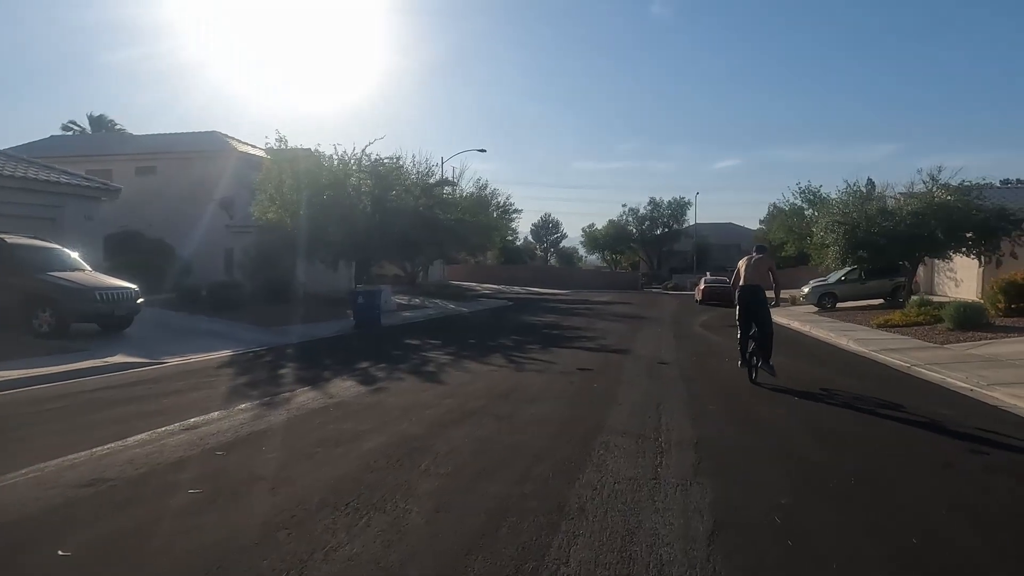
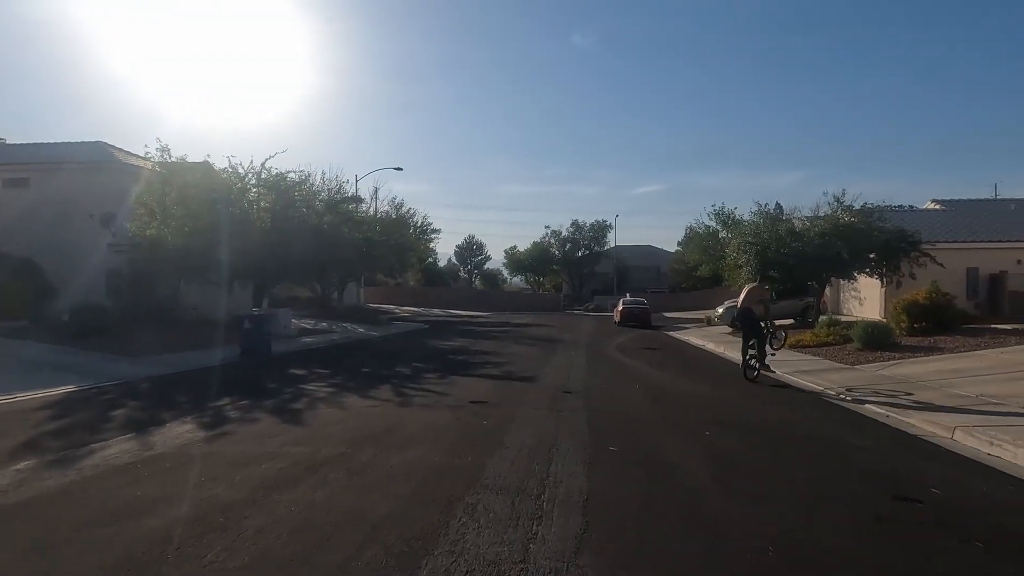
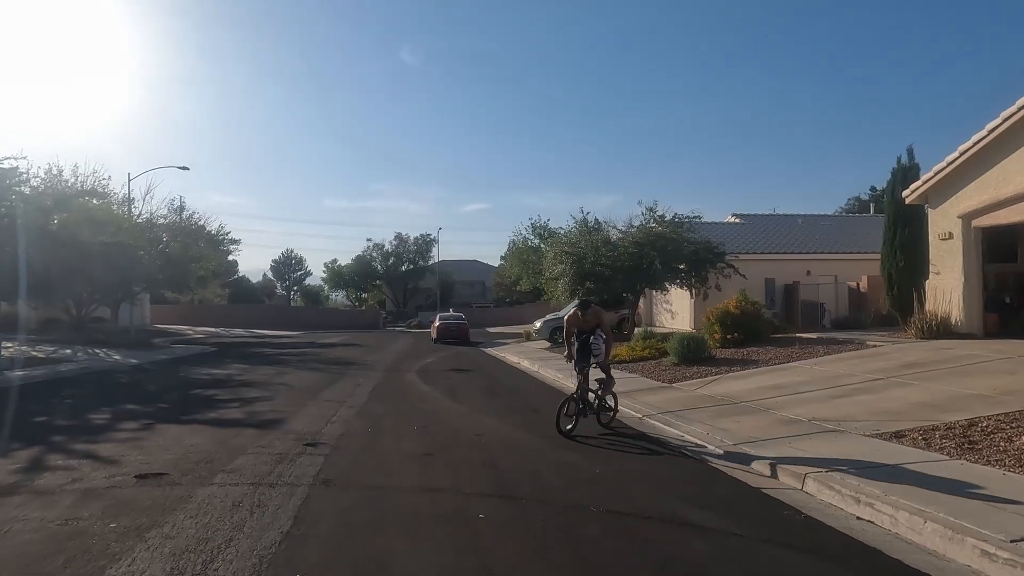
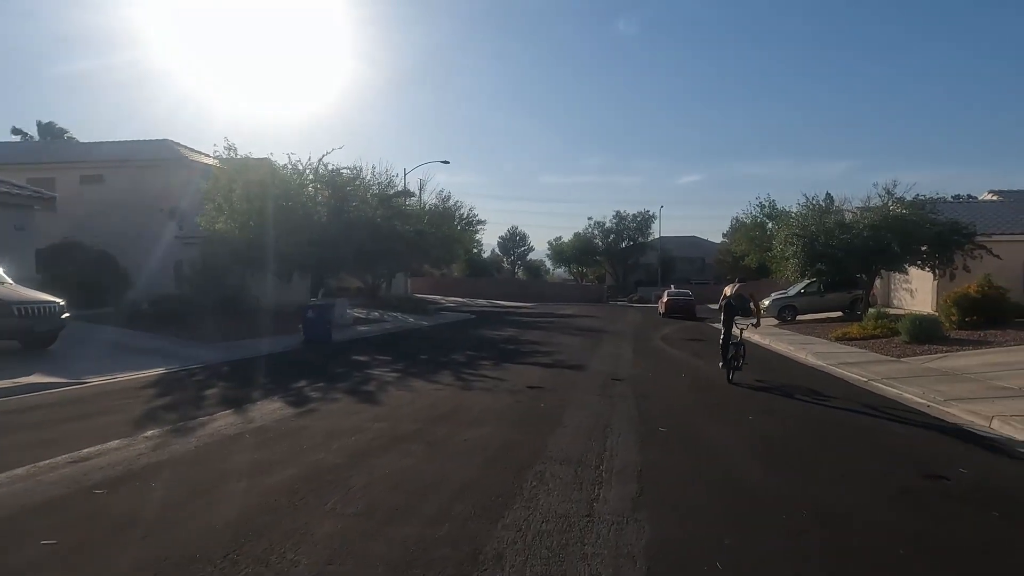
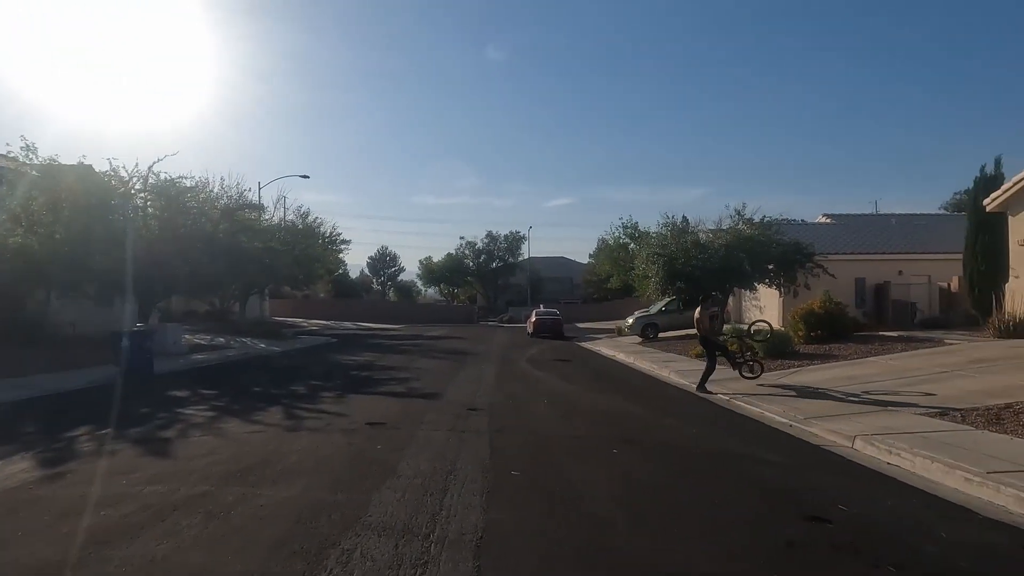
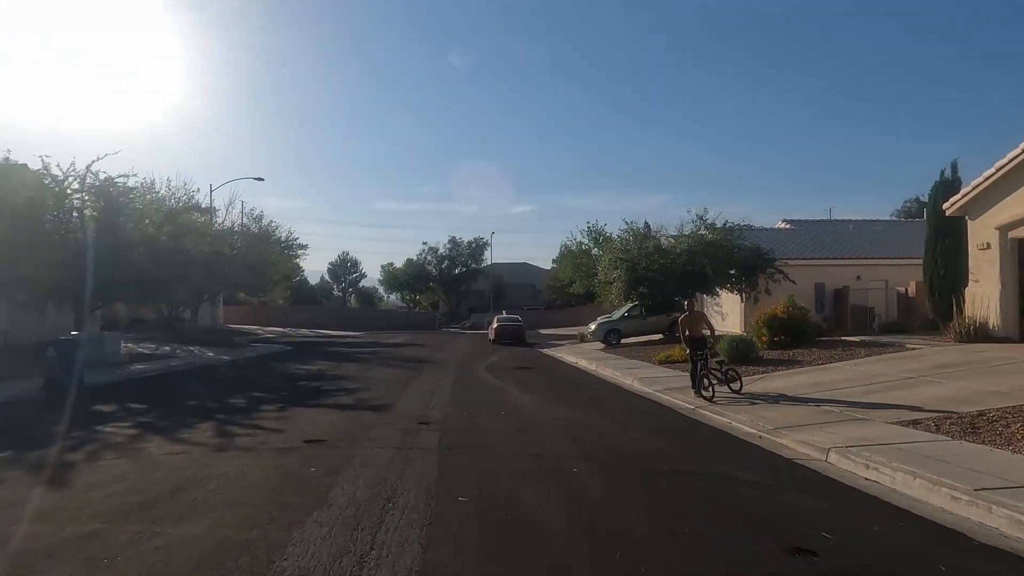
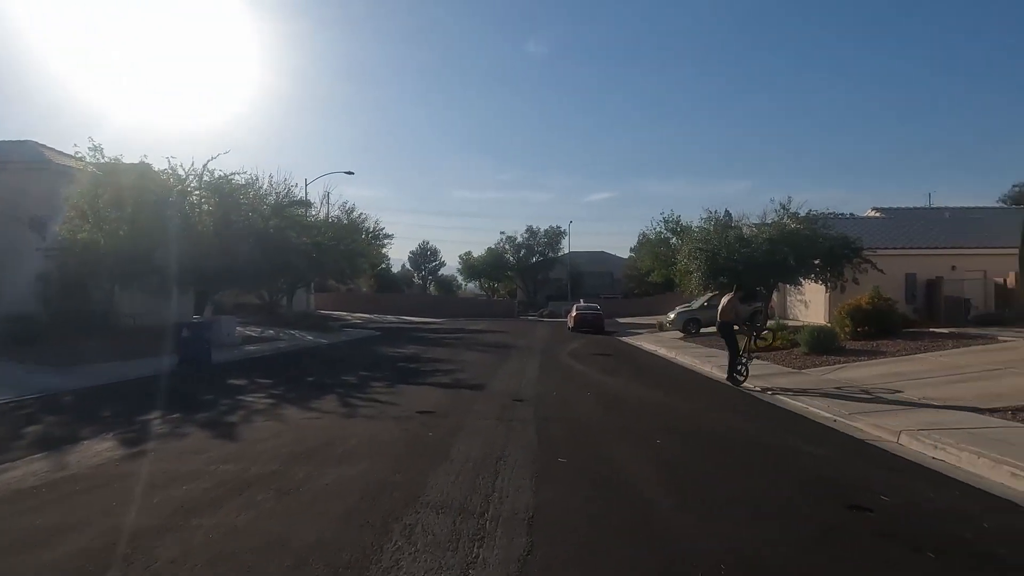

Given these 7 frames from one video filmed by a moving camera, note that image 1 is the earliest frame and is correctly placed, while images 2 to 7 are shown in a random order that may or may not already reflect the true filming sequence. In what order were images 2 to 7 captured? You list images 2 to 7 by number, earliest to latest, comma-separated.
4, 2, 7, 5, 6, 3
